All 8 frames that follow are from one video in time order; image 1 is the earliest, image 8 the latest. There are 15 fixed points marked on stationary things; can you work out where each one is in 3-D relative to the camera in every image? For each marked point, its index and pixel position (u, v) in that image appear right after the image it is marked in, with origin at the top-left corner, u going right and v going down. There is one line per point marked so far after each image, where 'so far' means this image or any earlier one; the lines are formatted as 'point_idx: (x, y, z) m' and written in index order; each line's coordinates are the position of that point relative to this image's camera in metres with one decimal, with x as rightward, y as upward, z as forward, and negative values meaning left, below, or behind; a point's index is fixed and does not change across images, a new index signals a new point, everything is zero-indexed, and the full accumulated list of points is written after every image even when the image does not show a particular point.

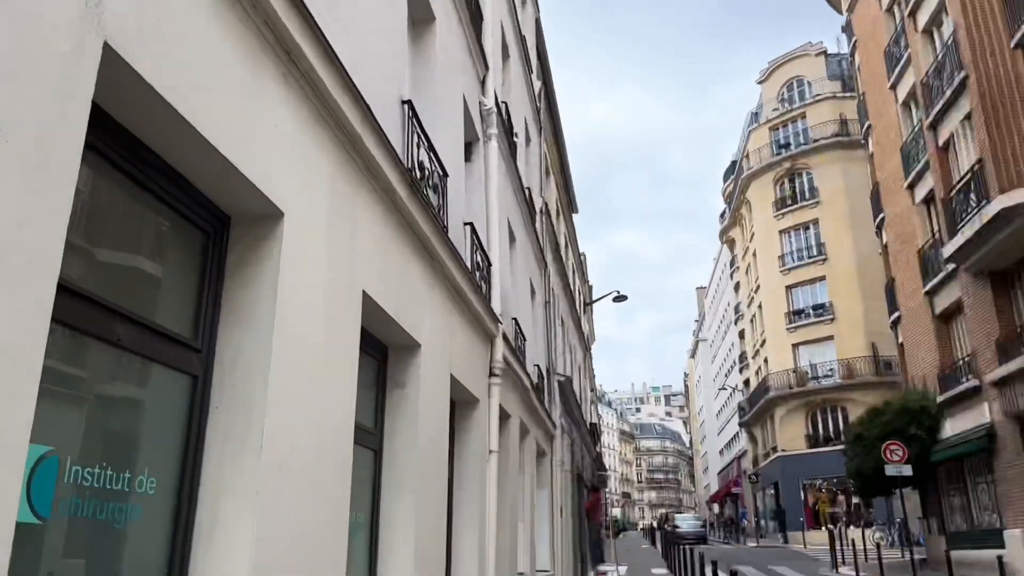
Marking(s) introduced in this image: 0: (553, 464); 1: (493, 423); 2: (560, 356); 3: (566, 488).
0: (+0.7, -2.8, +12.9) m
1: (-0.2, -1.2, +7.1) m
2: (+0.9, -1.3, +15.5) m
3: (+1.0, -3.4, +14.0) m
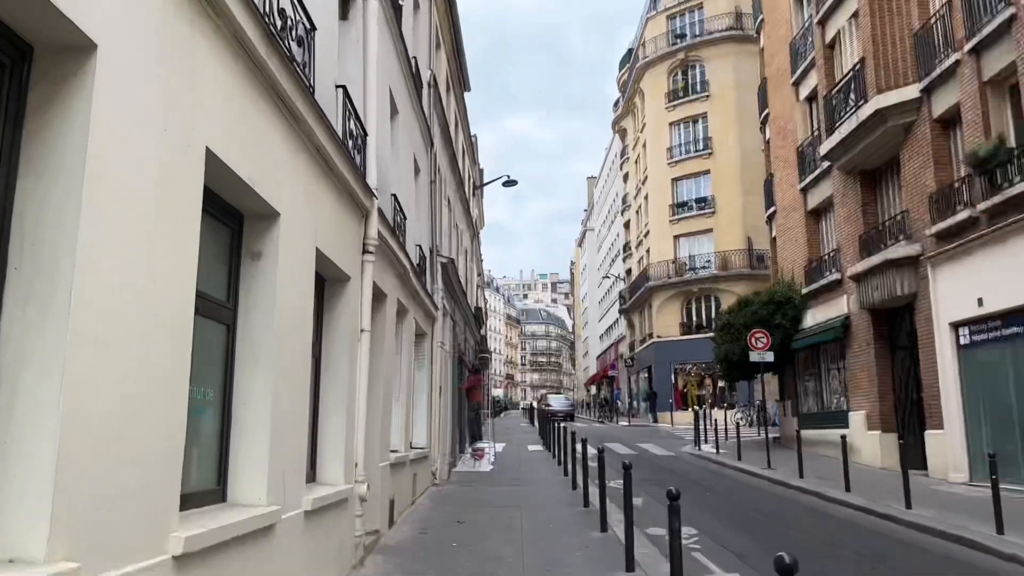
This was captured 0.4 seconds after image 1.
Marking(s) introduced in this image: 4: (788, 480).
0: (-1.2, -0.9, +12.9) m
1: (-1.2, -0.1, +6.9) m
2: (-1.3, +1.0, +15.3) m
3: (-1.1, -1.4, +14.0) m
4: (+4.5, -3.2, +13.3) m
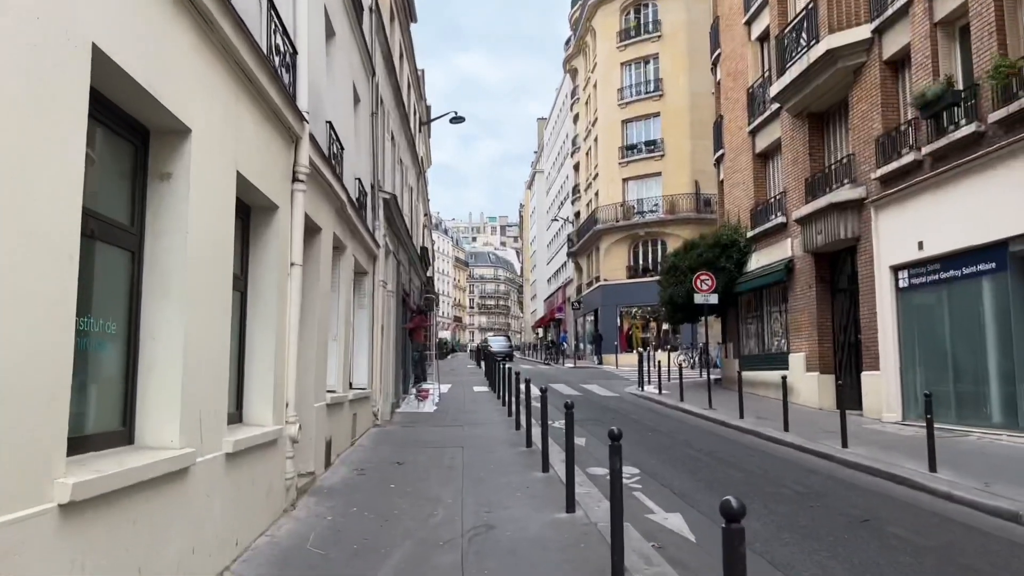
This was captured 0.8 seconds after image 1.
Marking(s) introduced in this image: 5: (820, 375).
0: (-2.1, +0.1, +12.5) m
1: (-1.7, +0.4, +6.5) m
2: (-2.3, +2.1, +14.8) m
3: (-2.0, -0.4, +13.7) m
4: (+3.6, -2.2, +13.5) m
5: (+5.9, -1.7, +15.5) m
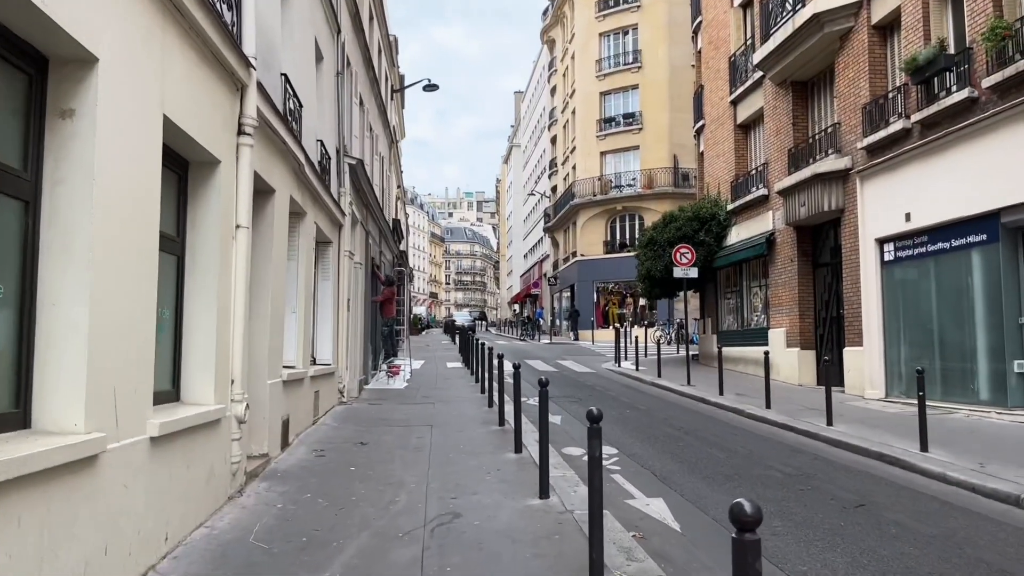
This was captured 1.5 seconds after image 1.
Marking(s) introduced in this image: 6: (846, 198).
0: (-2.5, +0.5, +11.9) m
1: (-1.9, +0.7, +5.9) m
2: (-2.7, +2.6, +14.1) m
3: (-2.5, +0.1, +13.1) m
4: (+3.1, -1.7, +13.1) m
5: (+5.4, -1.2, +15.1) m
6: (+5.6, +1.5, +13.7) m
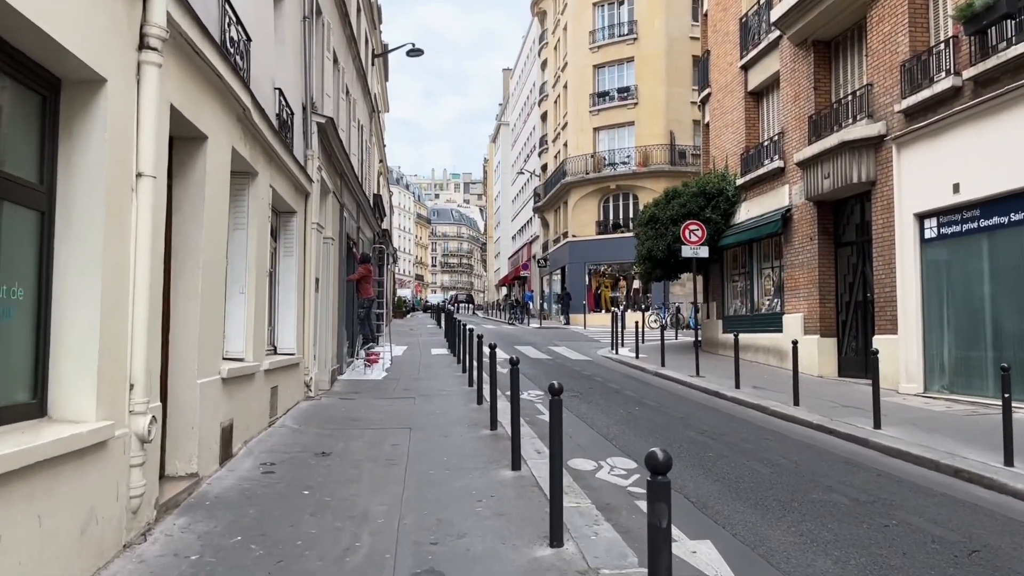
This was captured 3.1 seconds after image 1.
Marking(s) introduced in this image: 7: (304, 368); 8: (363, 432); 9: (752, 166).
0: (-2.6, +0.8, +10.3) m
1: (-1.9, +0.8, +4.3) m
2: (-2.8, +2.9, +12.5) m
3: (-2.6, +0.4, +11.5) m
4: (+3.0, -1.5, +11.7) m
5: (+5.2, -0.9, +13.7) m
6: (+5.5, +1.8, +12.2) m
7: (-2.6, -1.0, +10.1) m
8: (-1.4, -1.4, +7.9) m
9: (+4.9, +2.5, +16.7) m
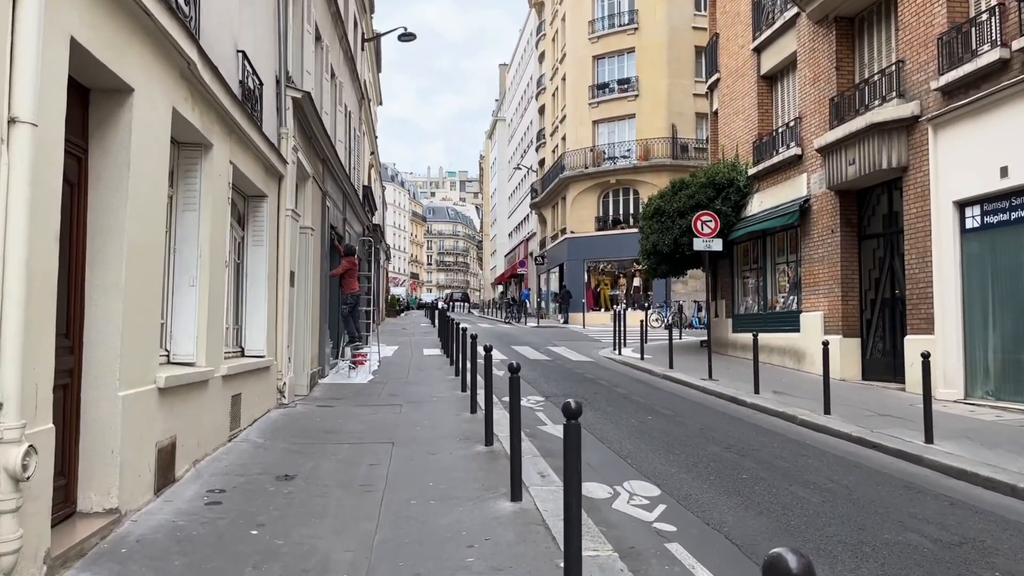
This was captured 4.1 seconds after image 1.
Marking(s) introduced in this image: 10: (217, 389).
0: (-2.6, +0.9, +9.2) m
1: (-1.9, +0.9, +3.2) m
2: (-2.9, +3.0, +11.4) m
3: (-2.6, +0.5, +10.4) m
4: (+3.0, -1.4, +10.6) m
5: (+5.2, -0.8, +12.7) m
6: (+5.5, +1.9, +11.2) m
7: (-2.6, -0.9, +9.0) m
8: (-1.5, -1.3, +6.8) m
9: (+4.9, +2.6, +15.7) m
10: (-2.4, -0.8, +6.5) m
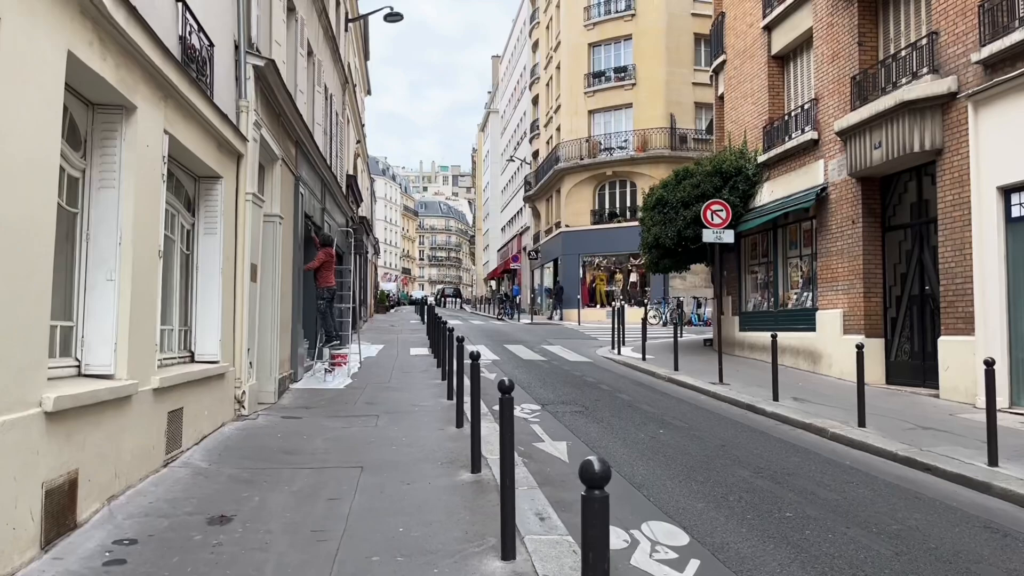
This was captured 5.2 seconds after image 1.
0: (-2.7, +0.9, +8.1) m
1: (-2.0, +0.9, +2.1) m
2: (-3.0, +3.0, +10.2) m
3: (-2.7, +0.5, +9.3) m
4: (+2.9, -1.4, +9.5) m
5: (+5.1, -0.7, +11.6) m
6: (+5.4, +1.9, +10.1) m
7: (-2.7, -0.9, +7.9) m
8: (-1.5, -1.3, +5.7) m
9: (+4.8, +2.7, +14.6) m
10: (-2.4, -0.8, +5.3) m
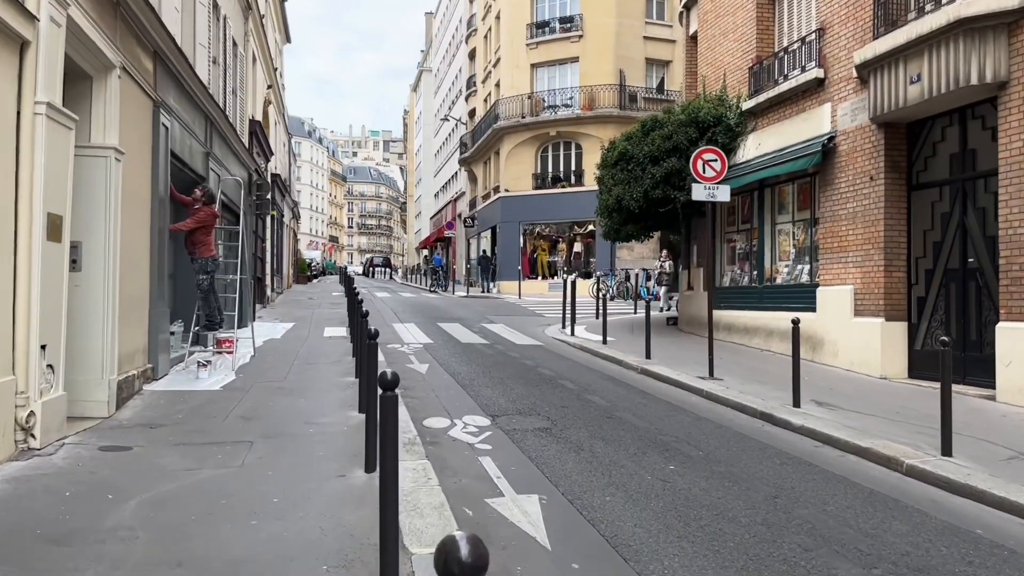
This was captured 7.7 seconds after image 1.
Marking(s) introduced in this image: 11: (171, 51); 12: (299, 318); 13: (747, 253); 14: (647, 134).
0: (-3.1, +1.1, +5.2) m
1: (-1.8, +0.9, -0.8) m
2: (-3.5, +3.4, +7.2) m
3: (-3.2, +0.8, +6.4) m
4: (+2.4, -1.1, +7.1) m
5: (+4.4, -0.4, +9.4) m
6: (+4.8, +2.2, +7.8) m
7: (-3.1, -0.6, +5.0) m
8: (-1.7, -1.2, +3.0) m
9: (+3.8, +3.1, +12.2) m
10: (-2.6, -0.6, +2.5) m
11: (-3.6, +2.5, +8.6) m
12: (-4.2, -0.6, +16.2) m
13: (+3.8, +0.5, +12.9) m
14: (+2.3, +2.6, +13.8) m
